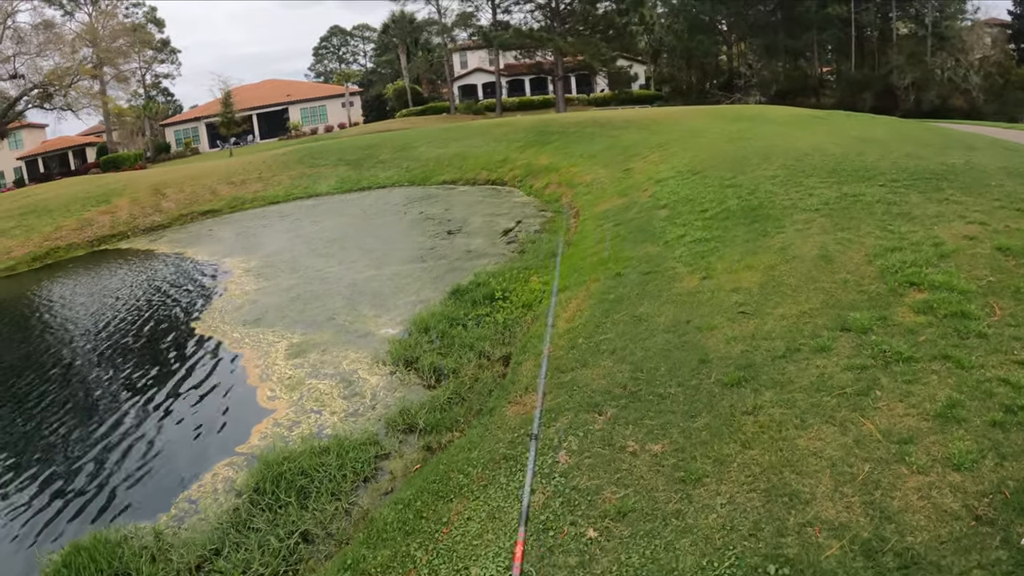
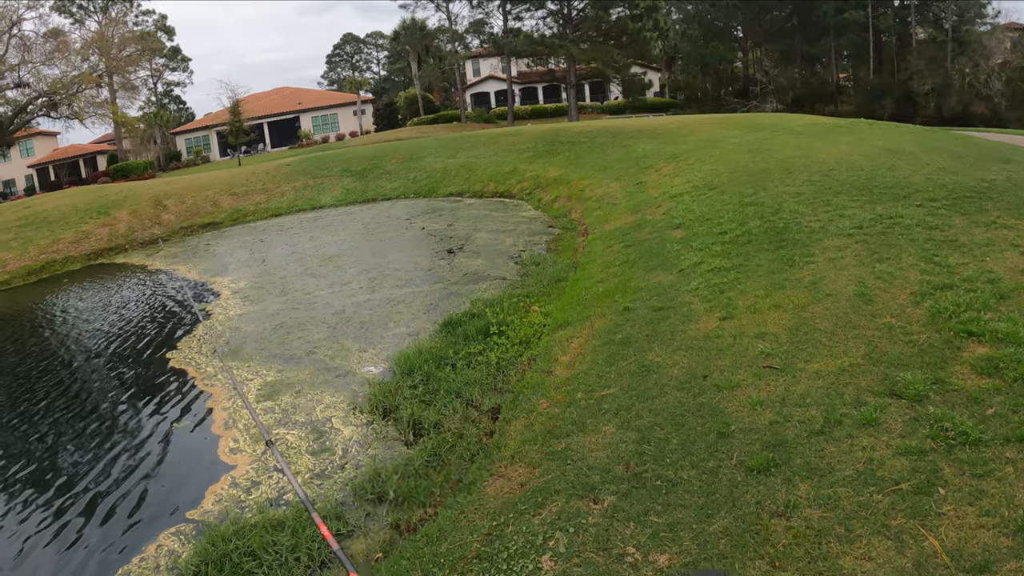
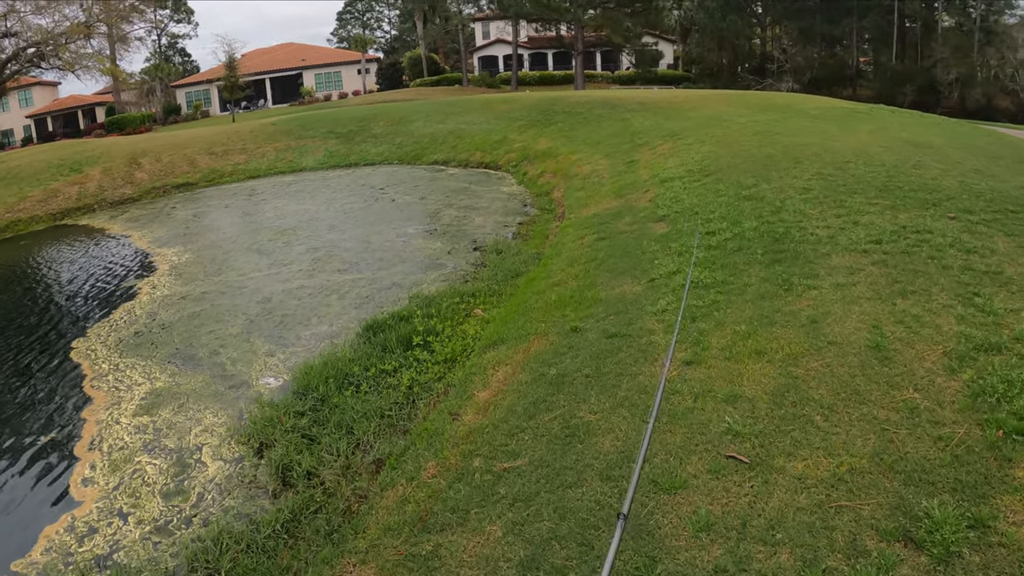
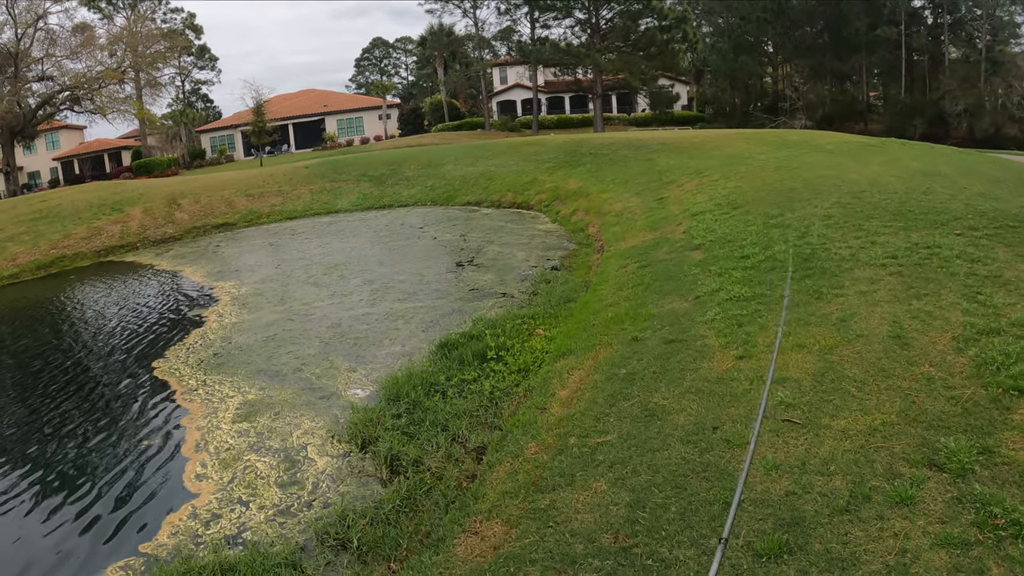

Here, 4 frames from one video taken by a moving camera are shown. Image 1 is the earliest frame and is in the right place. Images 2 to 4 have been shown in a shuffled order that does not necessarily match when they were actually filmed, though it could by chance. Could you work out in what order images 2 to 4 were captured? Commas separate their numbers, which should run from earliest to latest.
2, 4, 3
